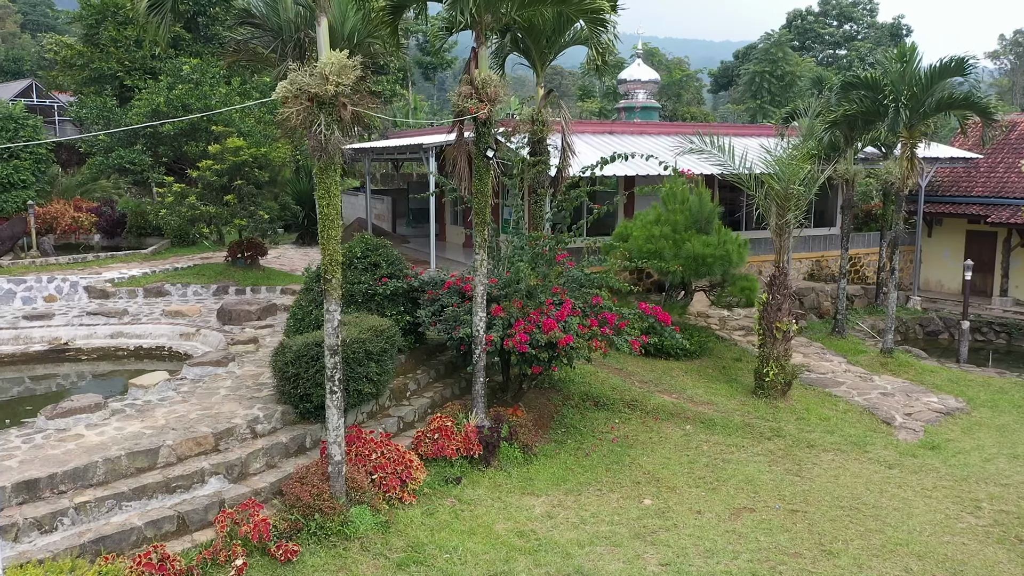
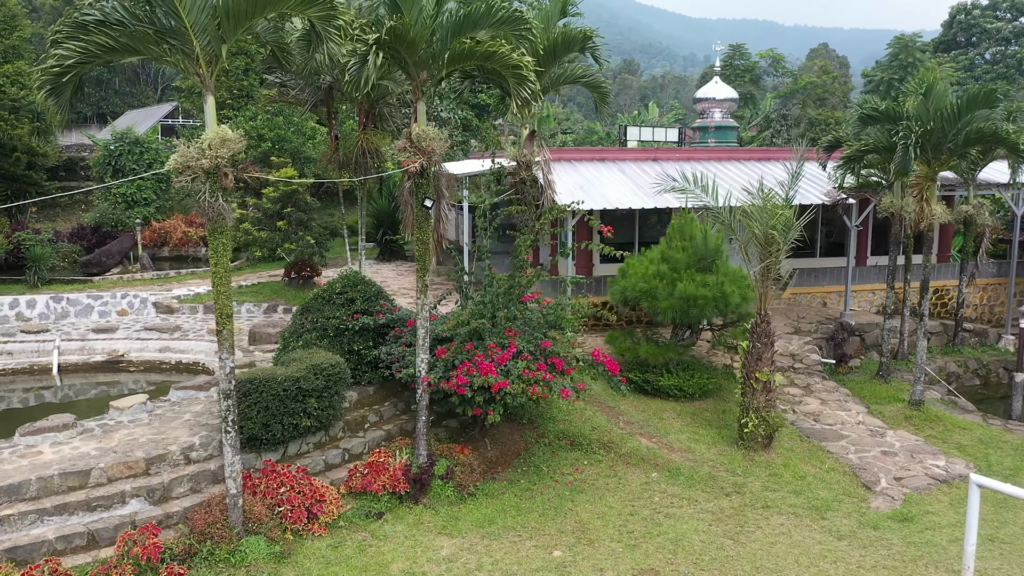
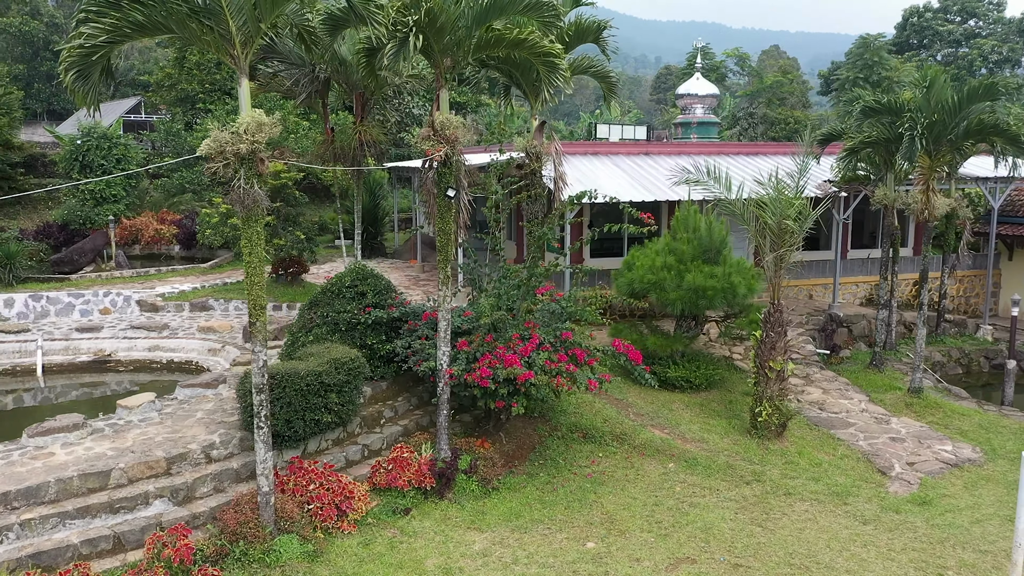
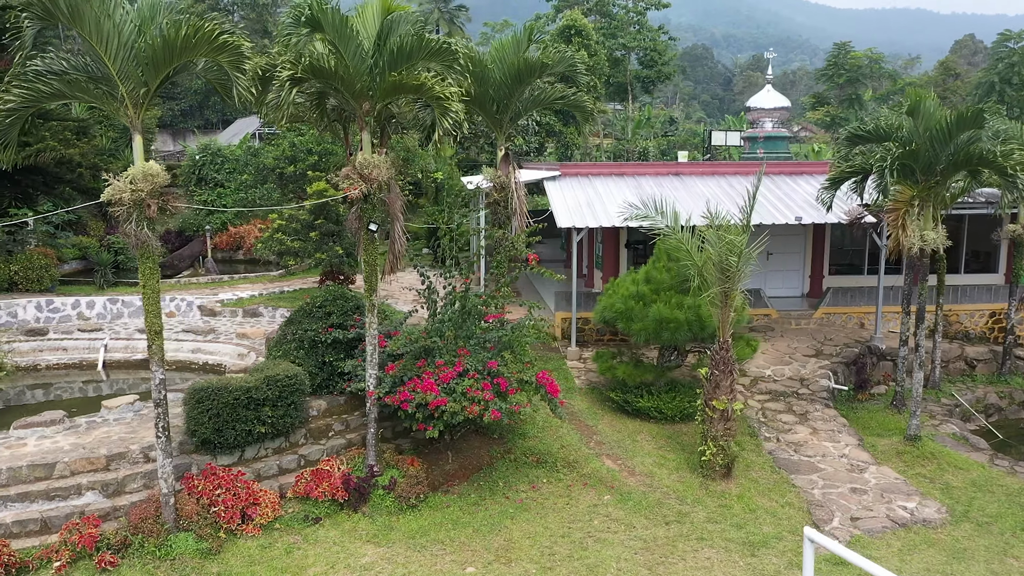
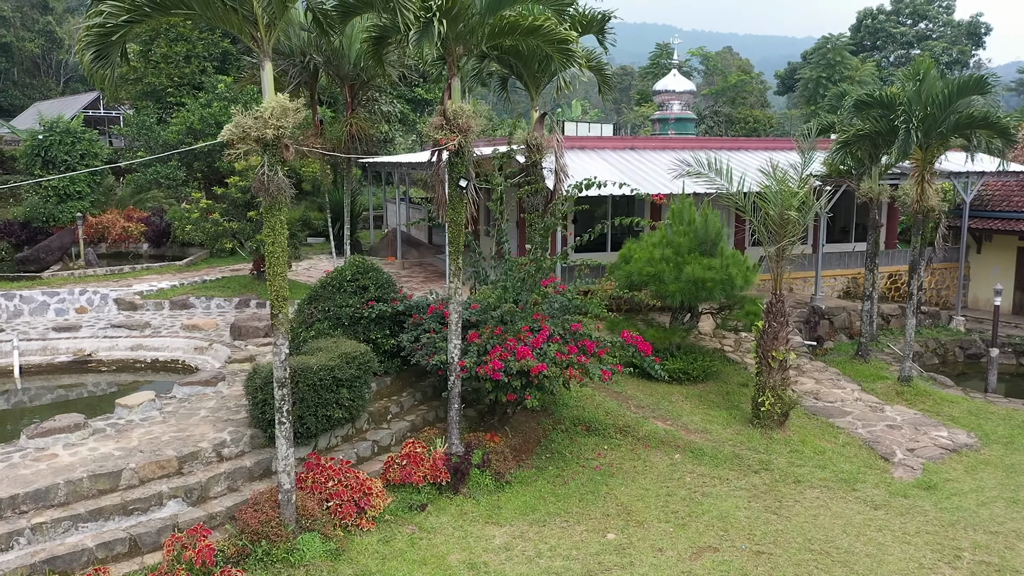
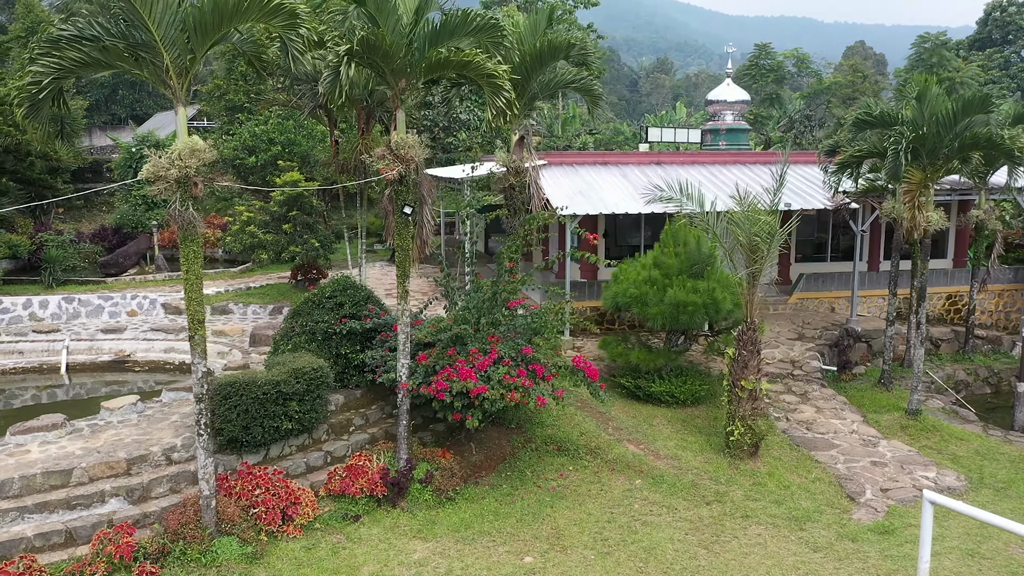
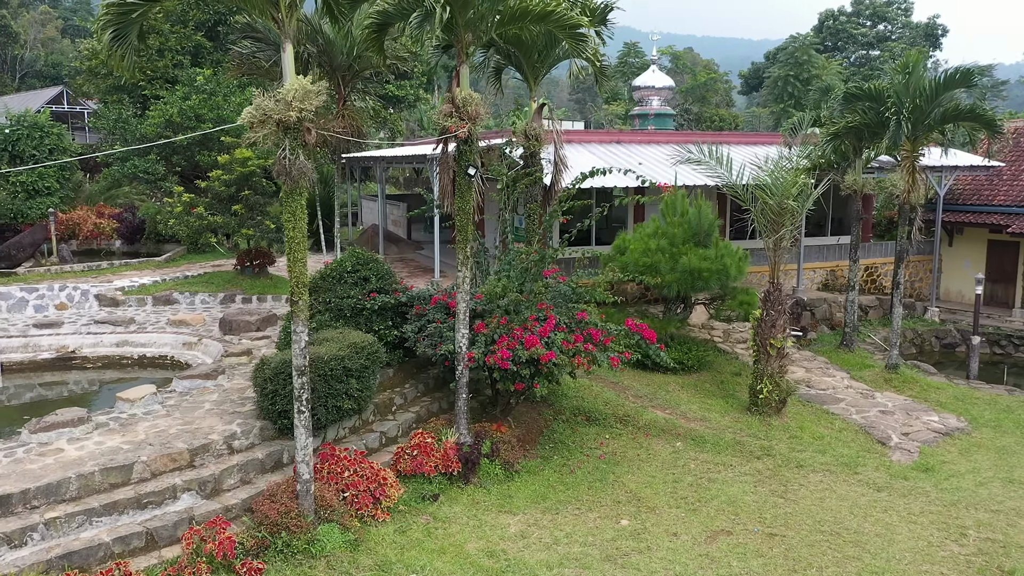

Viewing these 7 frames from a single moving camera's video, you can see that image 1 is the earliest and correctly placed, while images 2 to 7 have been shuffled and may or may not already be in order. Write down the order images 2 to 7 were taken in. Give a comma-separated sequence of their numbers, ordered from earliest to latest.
7, 5, 3, 2, 6, 4
